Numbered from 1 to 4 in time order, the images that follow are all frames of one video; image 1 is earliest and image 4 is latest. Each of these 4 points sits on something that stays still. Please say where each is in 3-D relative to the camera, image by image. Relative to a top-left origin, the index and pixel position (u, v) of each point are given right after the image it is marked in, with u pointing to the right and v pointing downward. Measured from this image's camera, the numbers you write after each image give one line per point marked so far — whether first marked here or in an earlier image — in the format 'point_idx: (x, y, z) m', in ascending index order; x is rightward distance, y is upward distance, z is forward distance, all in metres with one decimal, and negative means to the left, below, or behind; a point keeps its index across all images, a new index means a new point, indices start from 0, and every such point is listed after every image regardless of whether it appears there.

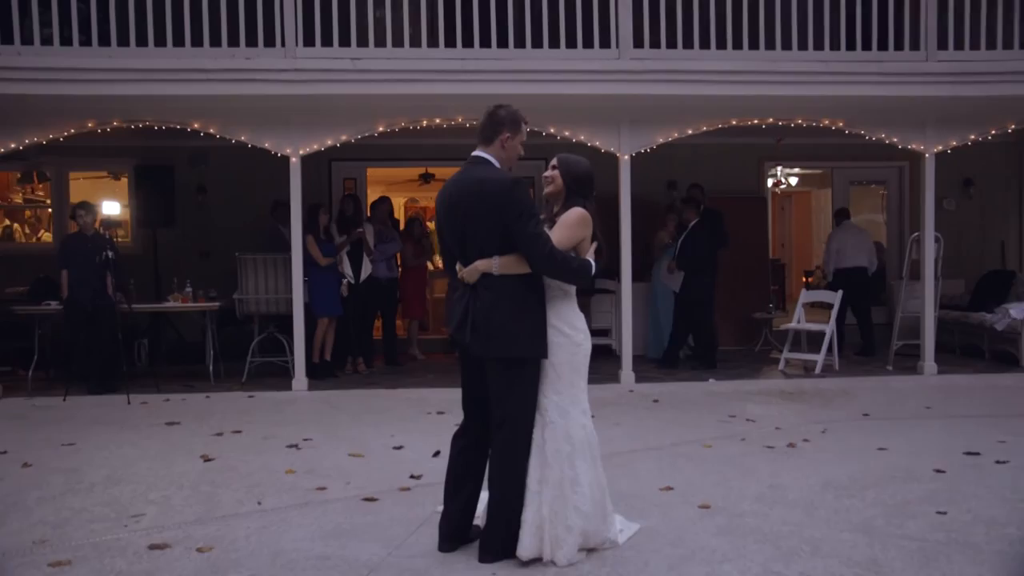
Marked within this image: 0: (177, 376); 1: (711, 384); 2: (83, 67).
0: (-3.3, -0.9, +9.7) m
1: (+1.8, -0.9, +8.9) m
2: (-3.6, +1.8, +8.1) m
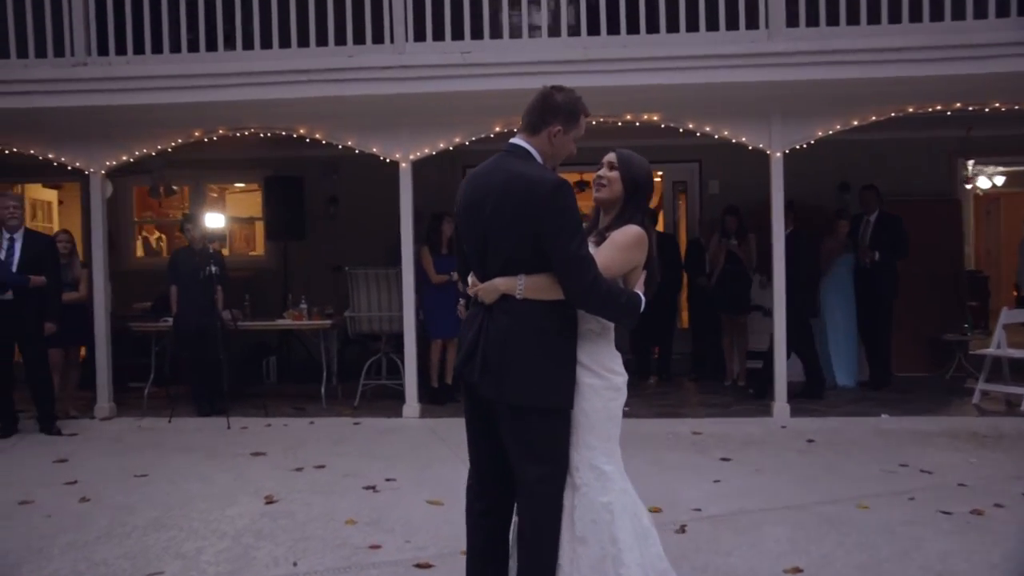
0: (-2.0, -1.0, +9.2) m
1: (+2.8, -1.0, +7.5) m
2: (-2.6, +1.7, +7.8) m
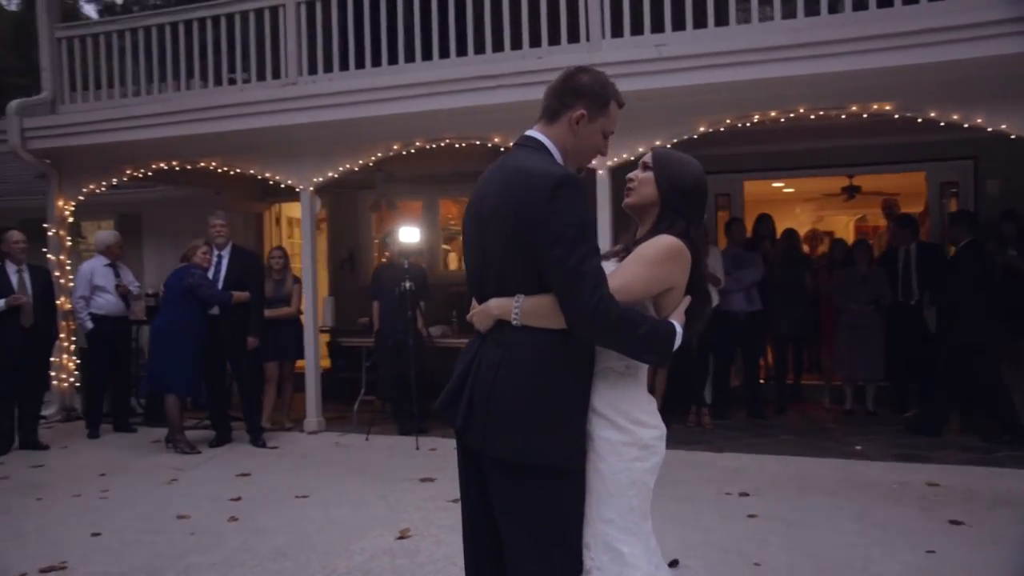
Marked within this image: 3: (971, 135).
0: (-0.1, -1.2, +8.8) m
1: (+4.0, -1.1, +5.7) m
2: (-1.0, +1.6, +7.7) m
3: (+4.2, +1.4, +9.0) m
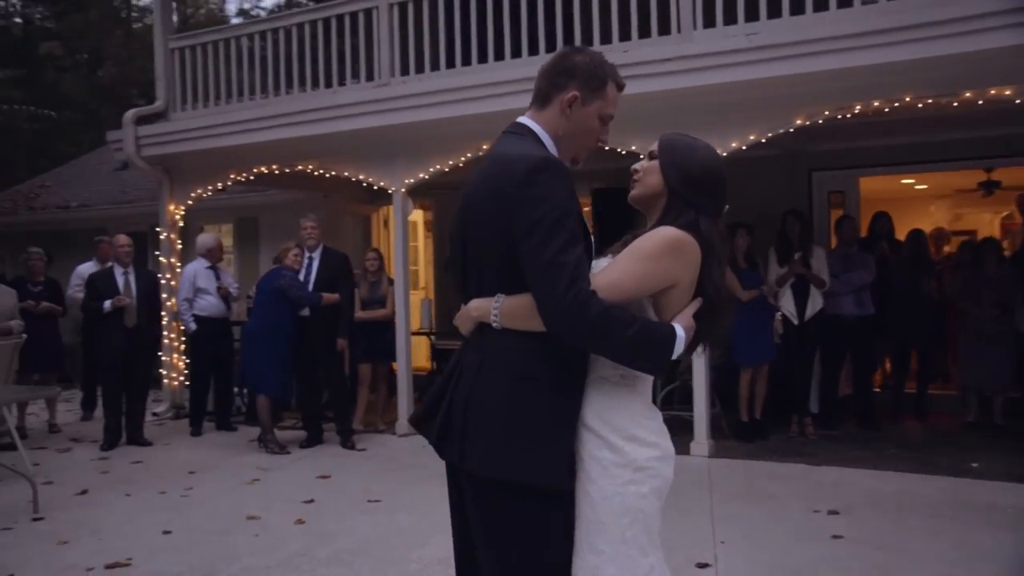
0: (+0.7, -1.2, +8.6) m
1: (+4.4, -1.2, +4.9) m
2: (-0.4, +1.6, +7.6) m
3: (+5.1, +1.4, +8.2) m
